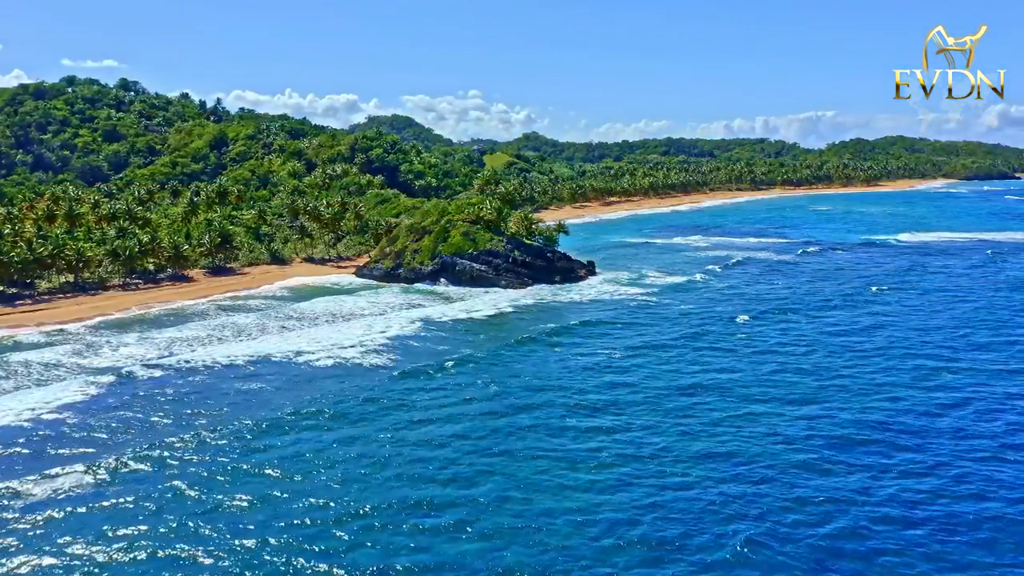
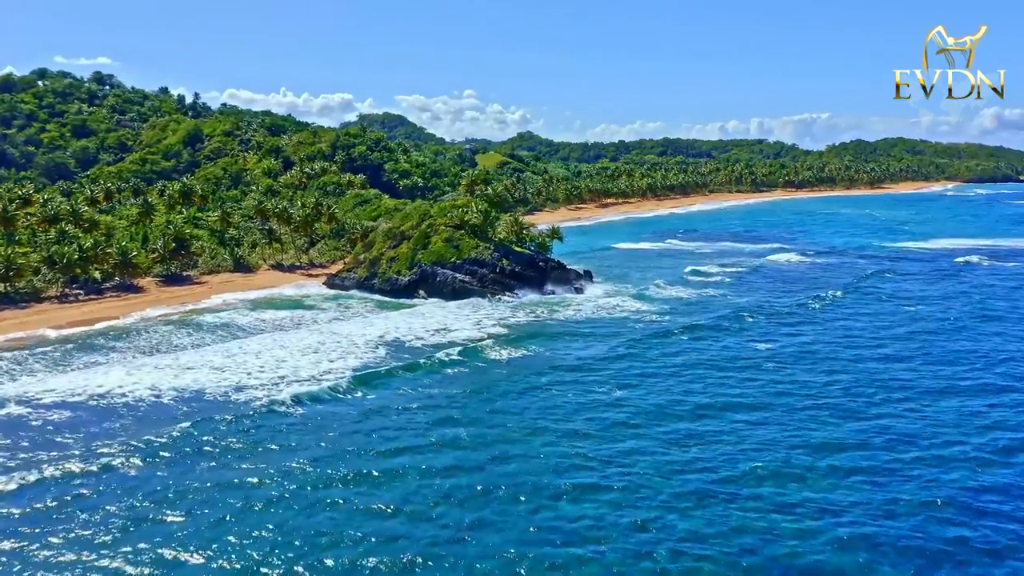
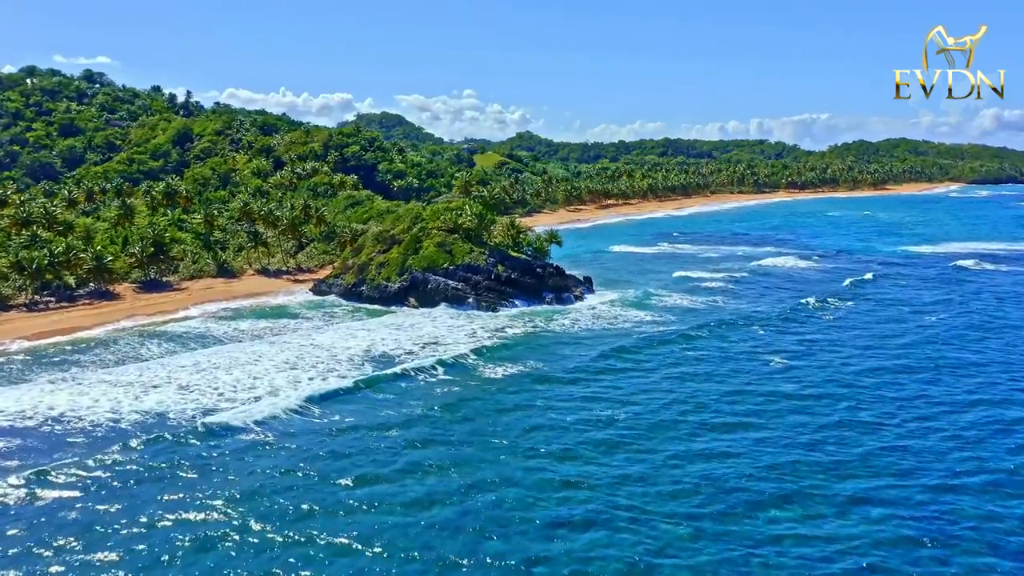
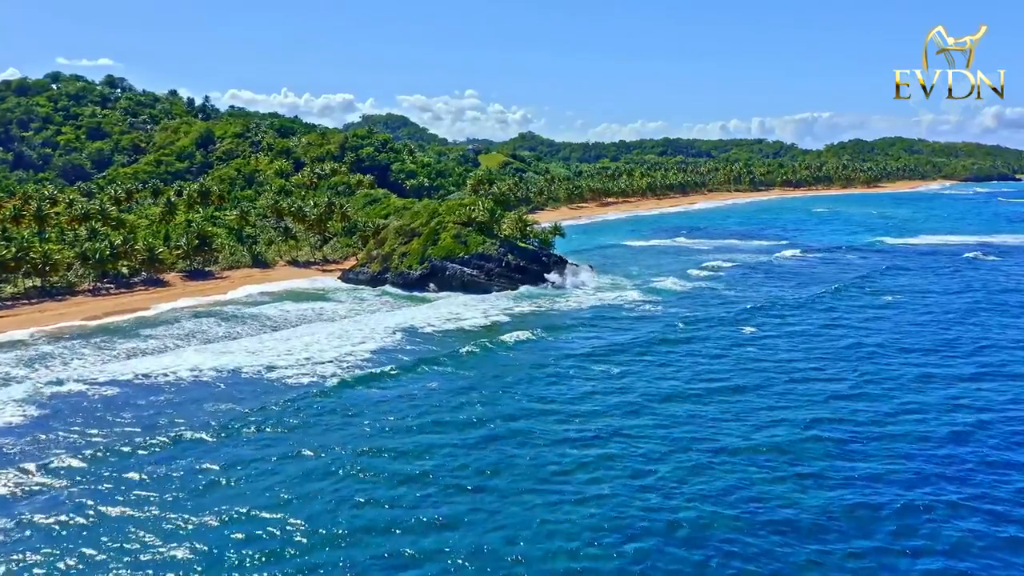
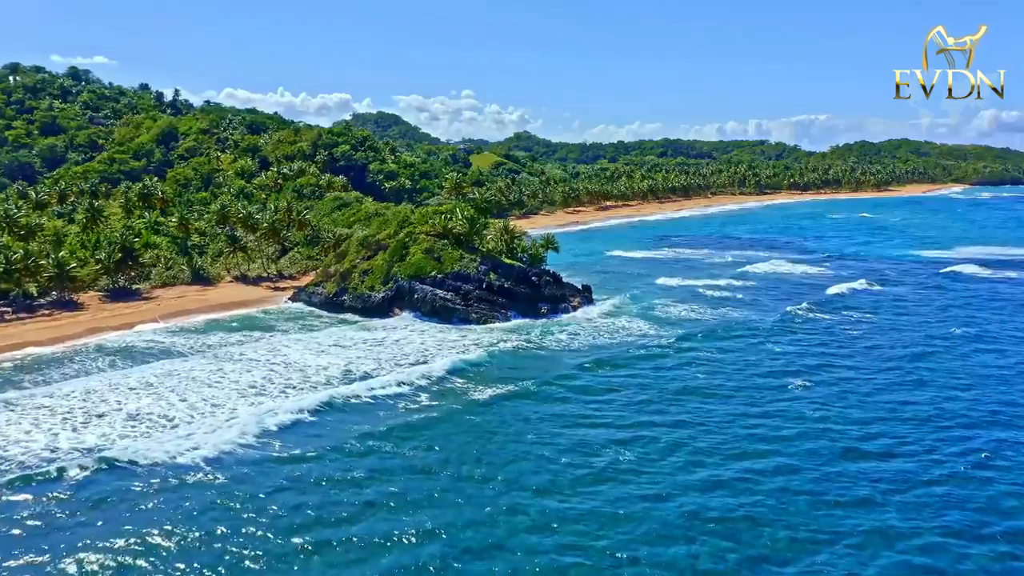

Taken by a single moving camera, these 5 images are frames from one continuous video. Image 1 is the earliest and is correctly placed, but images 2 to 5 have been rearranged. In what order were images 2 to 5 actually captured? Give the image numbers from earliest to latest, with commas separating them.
4, 2, 3, 5
